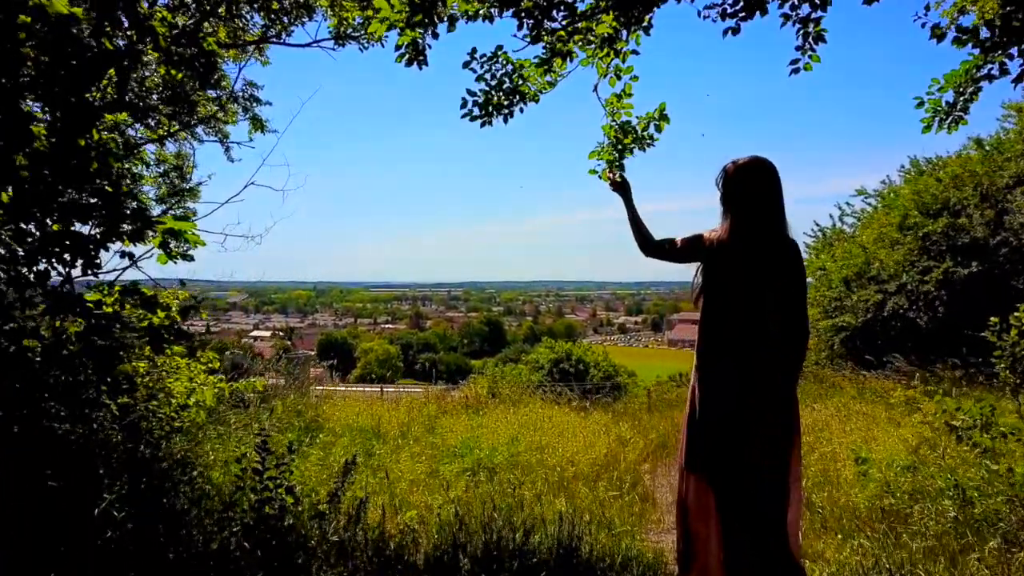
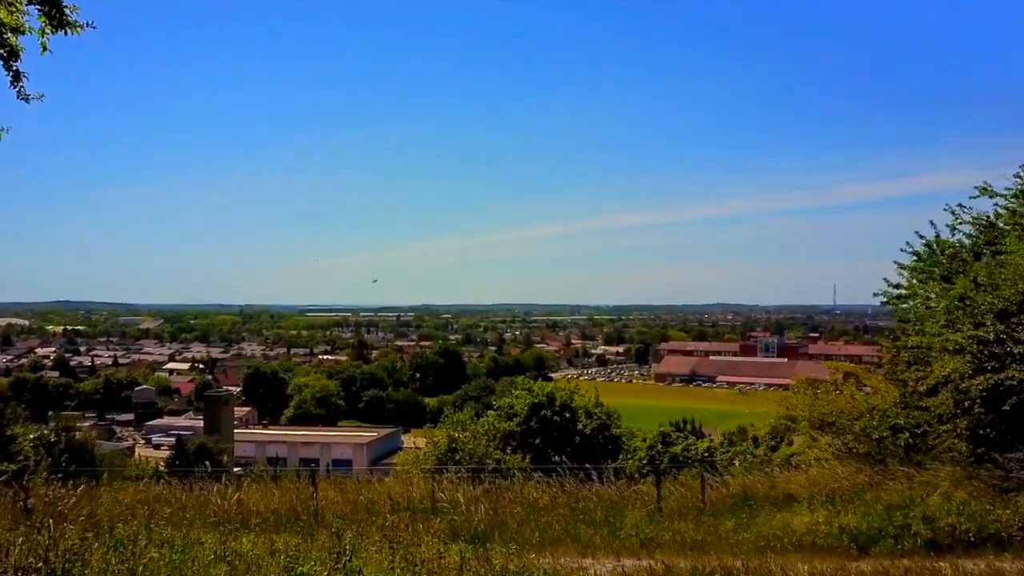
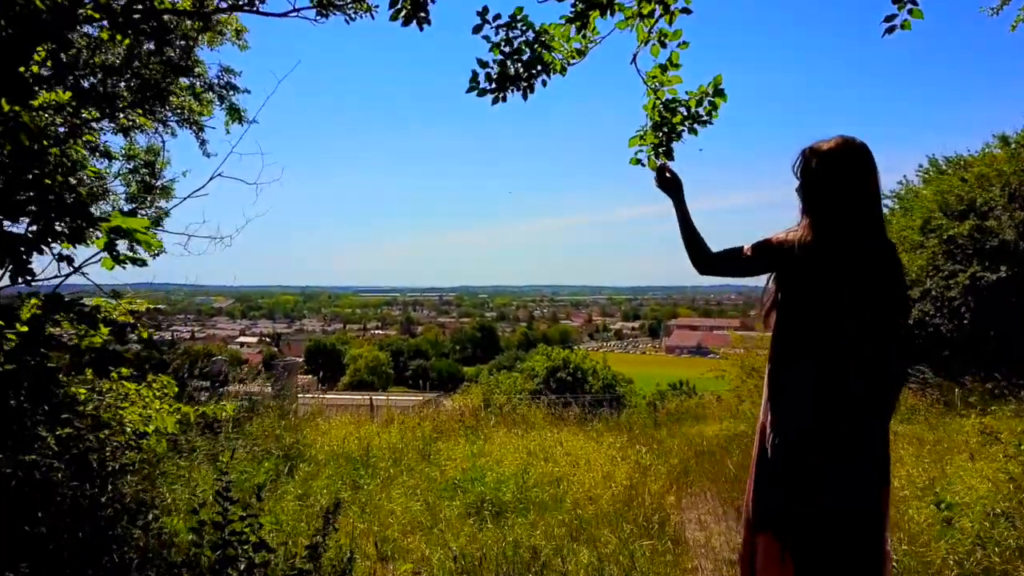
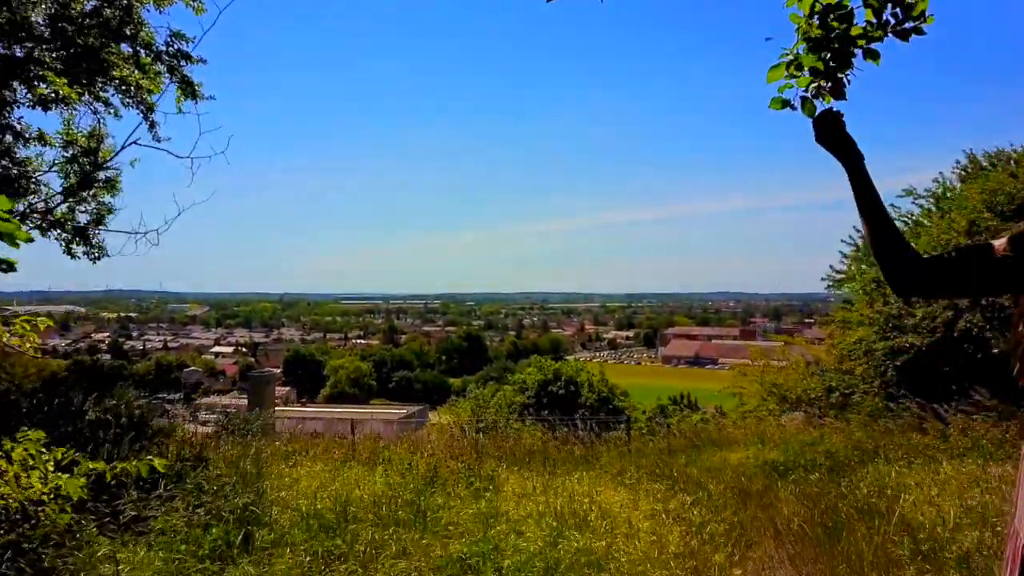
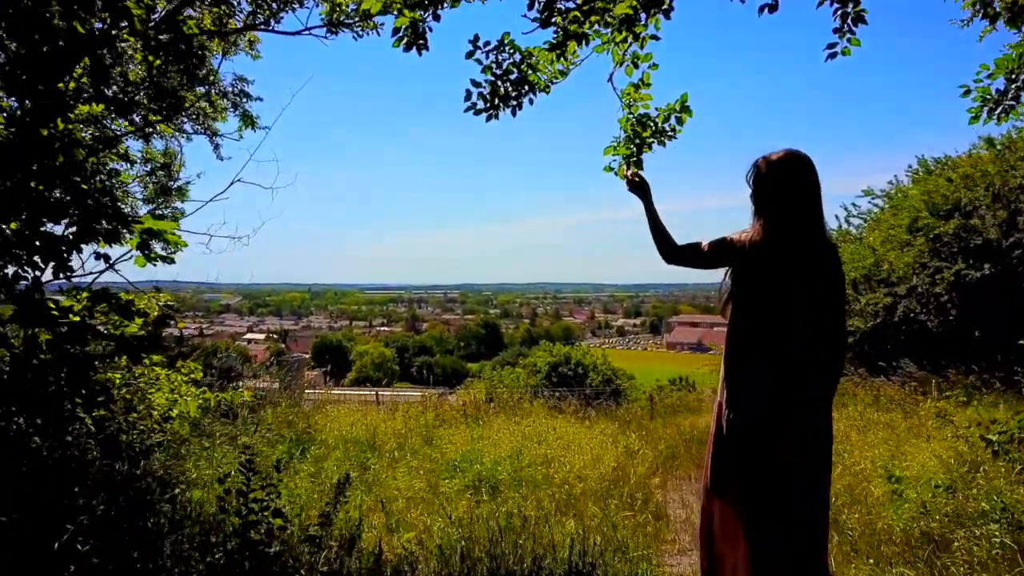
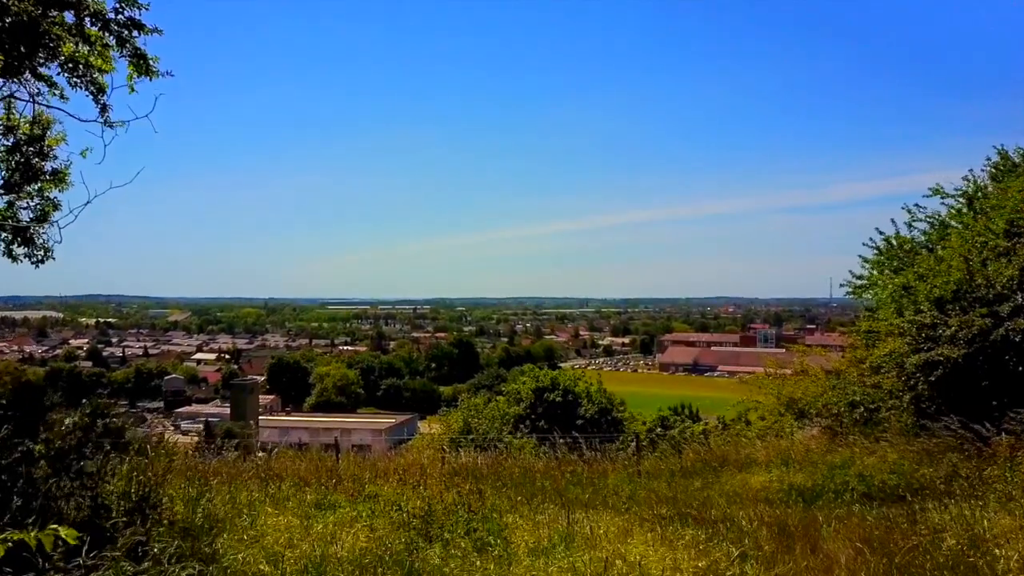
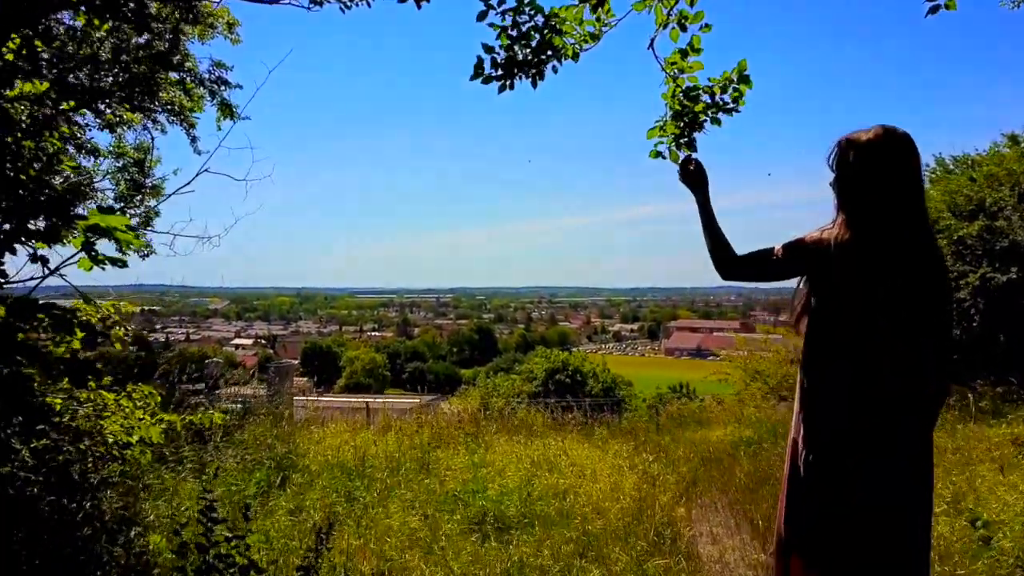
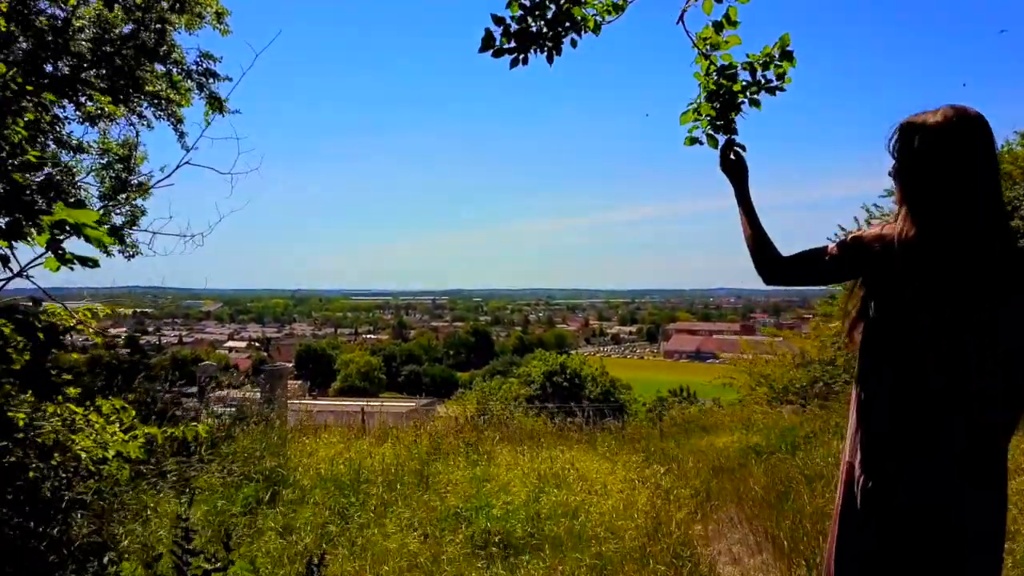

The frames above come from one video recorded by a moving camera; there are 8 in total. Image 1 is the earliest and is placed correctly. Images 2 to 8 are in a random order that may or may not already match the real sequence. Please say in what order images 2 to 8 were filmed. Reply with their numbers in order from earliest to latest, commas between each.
5, 3, 7, 8, 4, 6, 2
